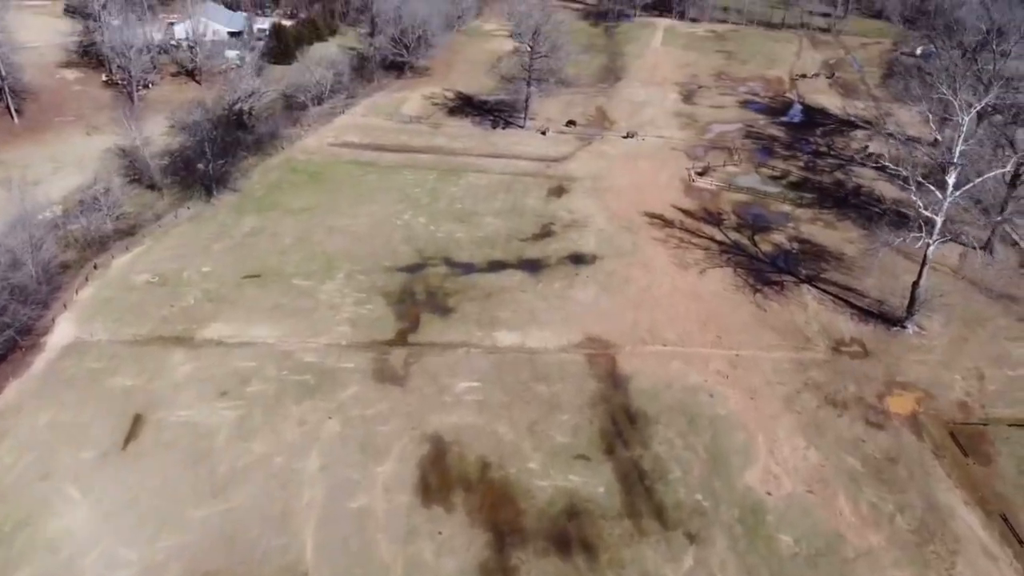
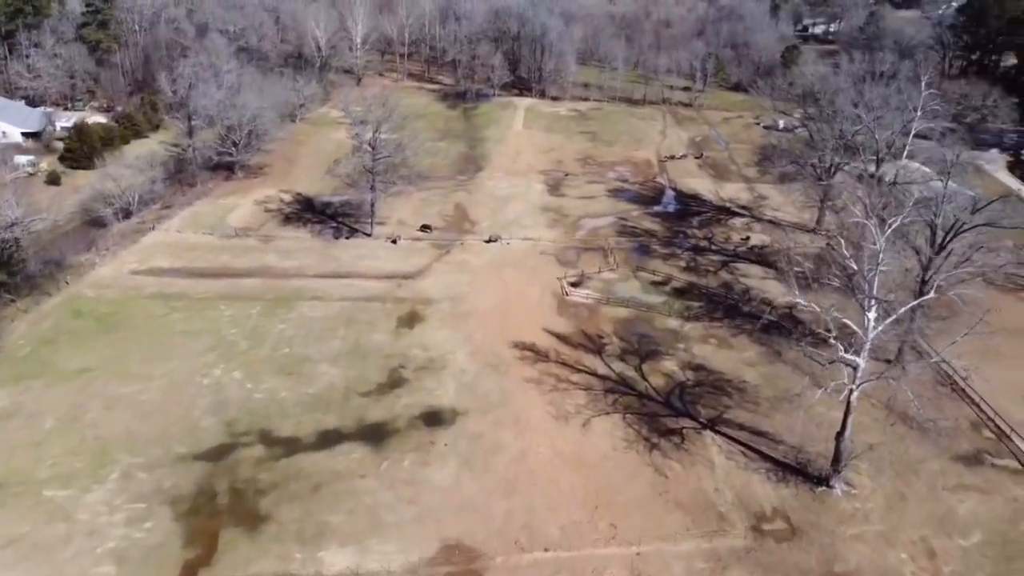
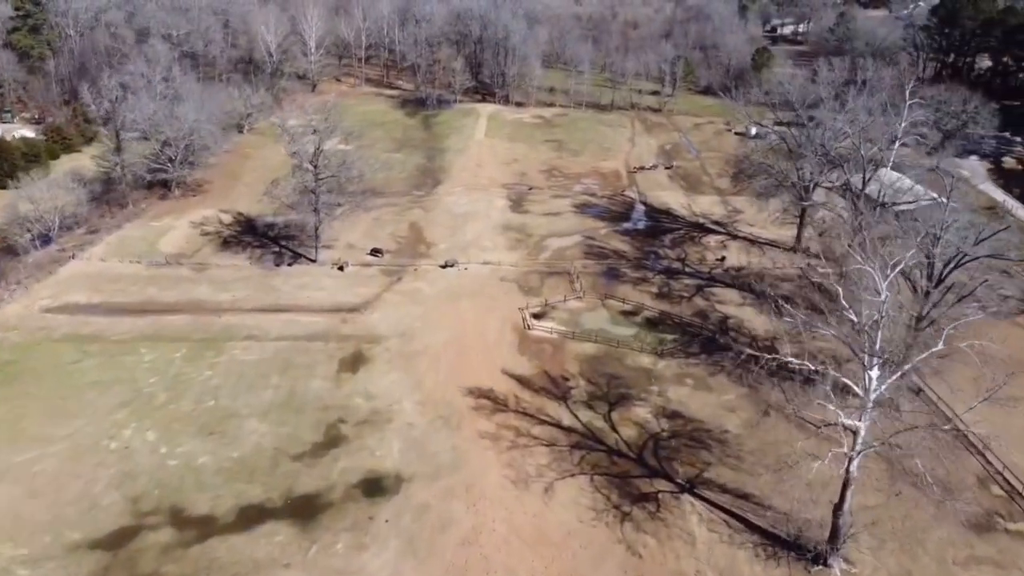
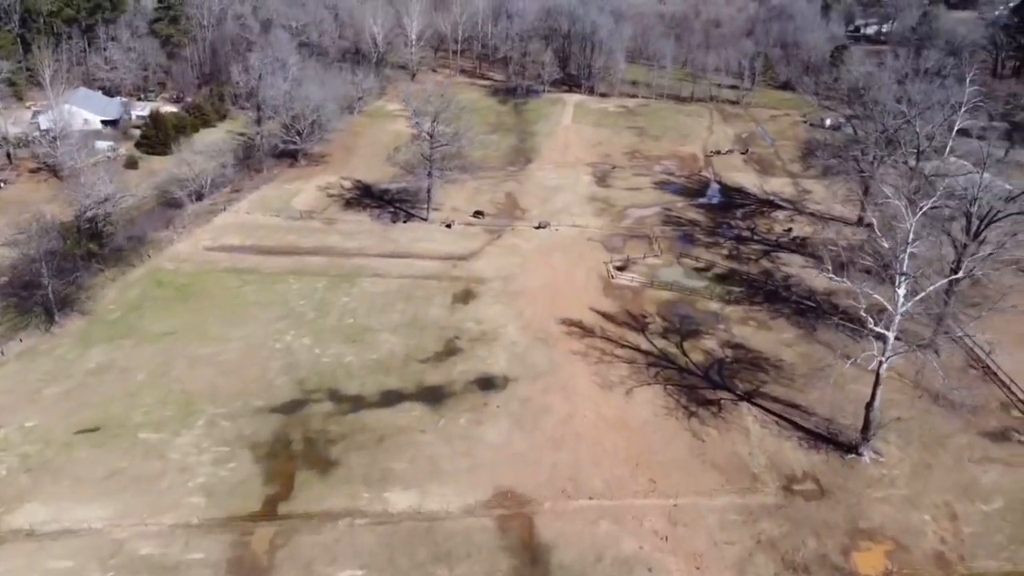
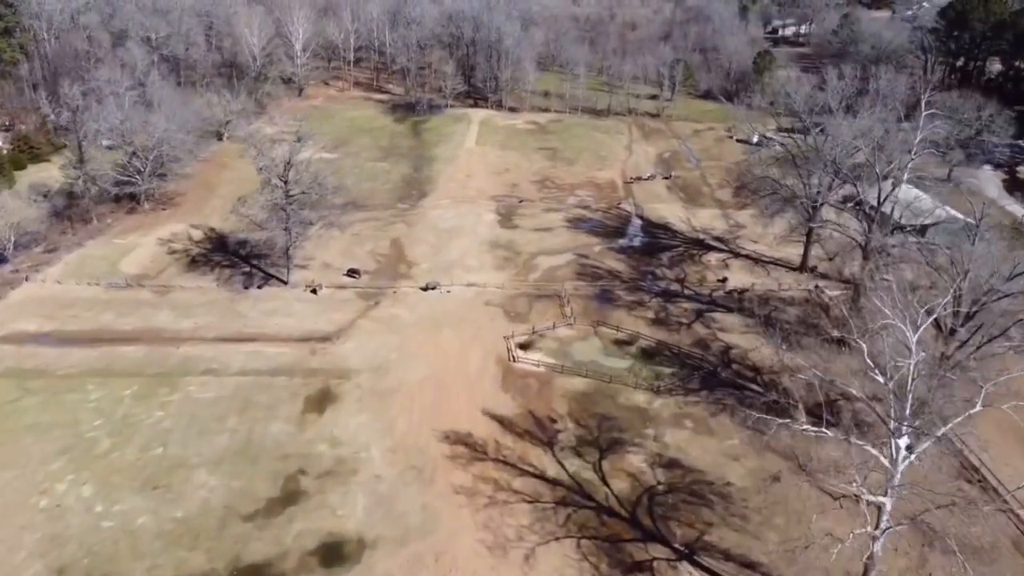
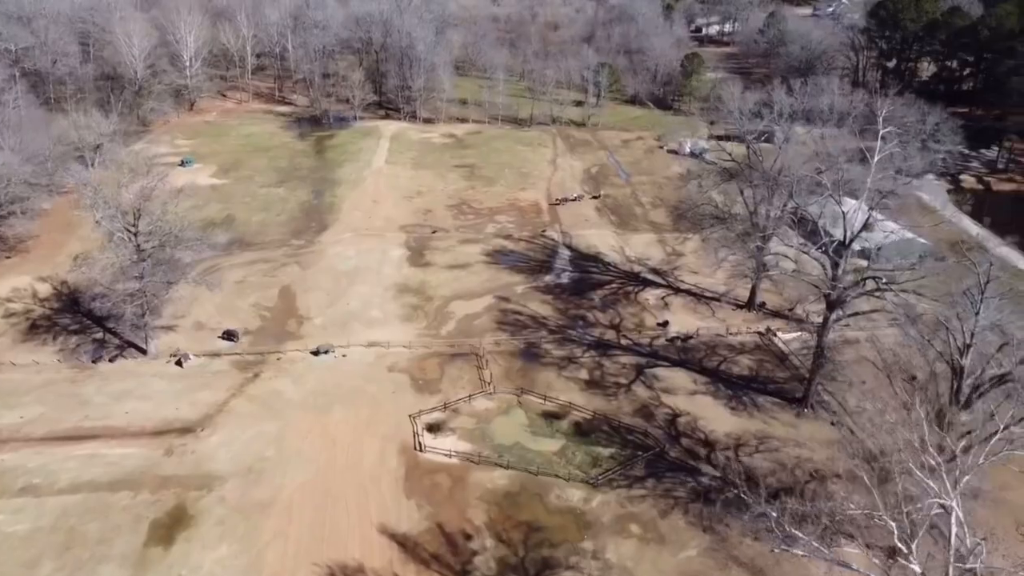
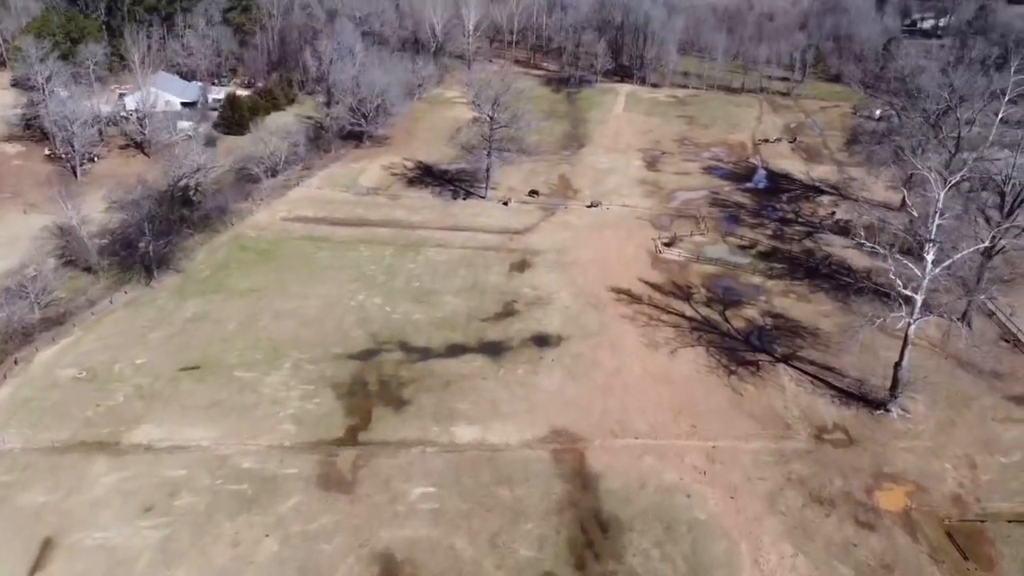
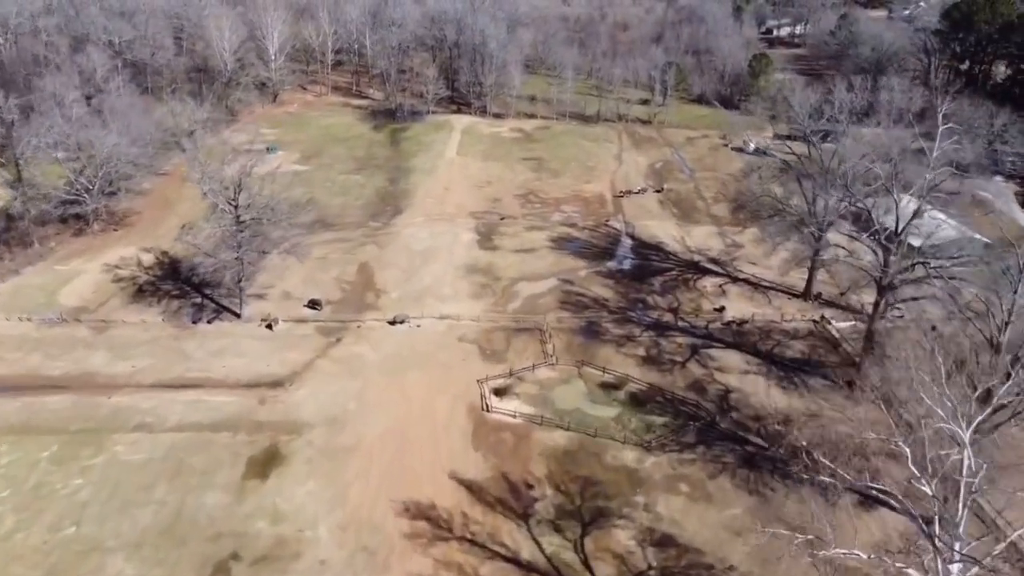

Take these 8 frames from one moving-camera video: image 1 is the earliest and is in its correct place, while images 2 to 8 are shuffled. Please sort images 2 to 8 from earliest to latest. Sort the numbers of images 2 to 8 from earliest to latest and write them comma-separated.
7, 4, 2, 3, 5, 8, 6
